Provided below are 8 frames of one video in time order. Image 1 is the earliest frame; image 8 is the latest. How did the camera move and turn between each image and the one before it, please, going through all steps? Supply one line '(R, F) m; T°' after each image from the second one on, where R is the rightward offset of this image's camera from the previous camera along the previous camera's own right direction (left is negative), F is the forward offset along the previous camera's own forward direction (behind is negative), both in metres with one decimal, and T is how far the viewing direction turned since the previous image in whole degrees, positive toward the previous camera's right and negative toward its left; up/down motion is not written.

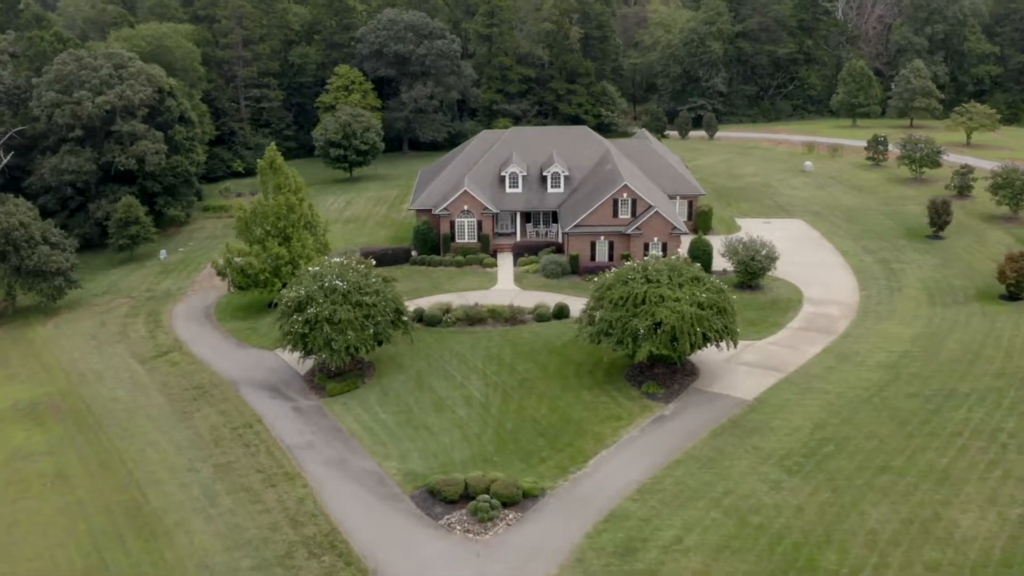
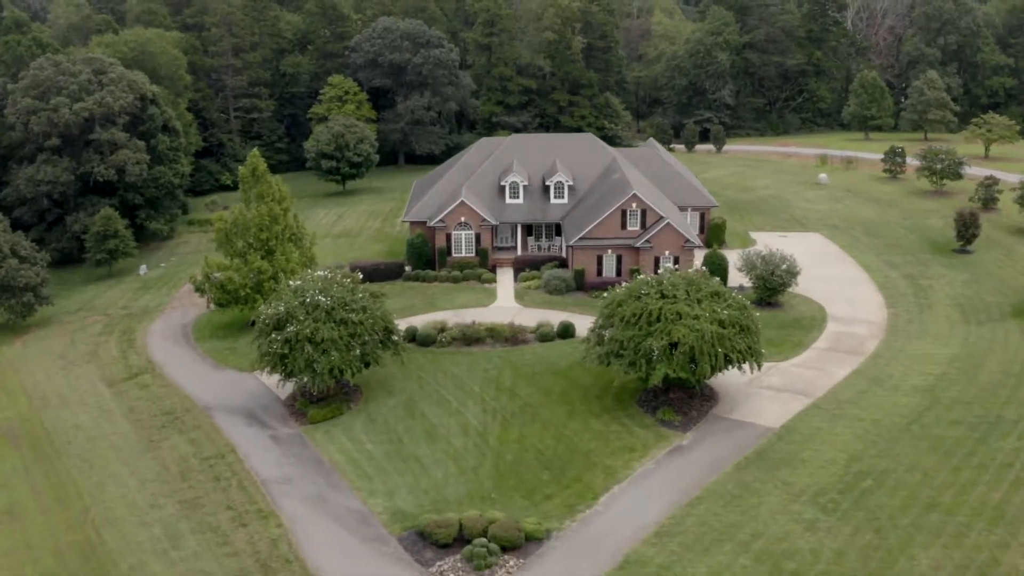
(0.0, +3.6) m; 0°
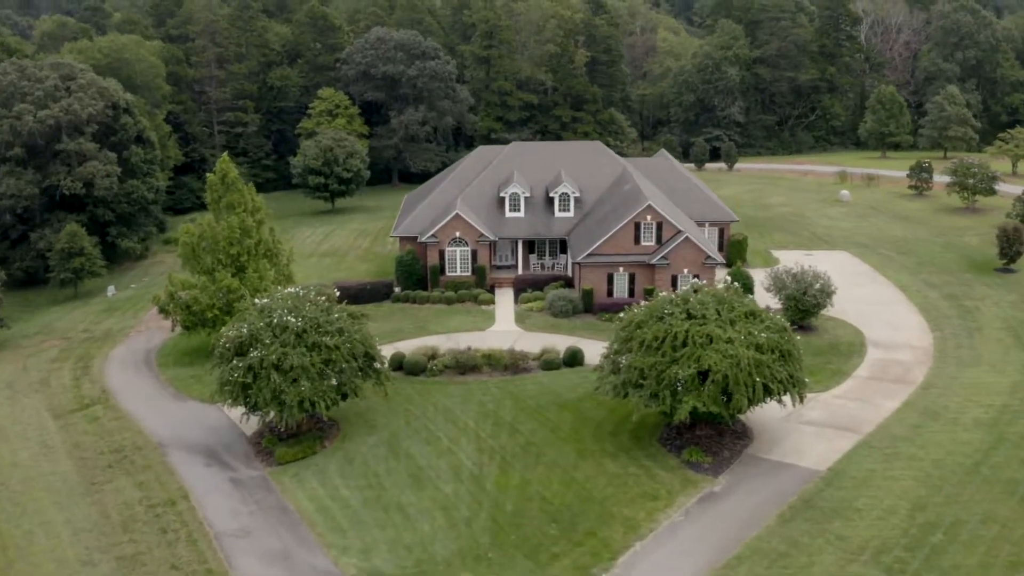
(0.0, +4.9) m; 0°
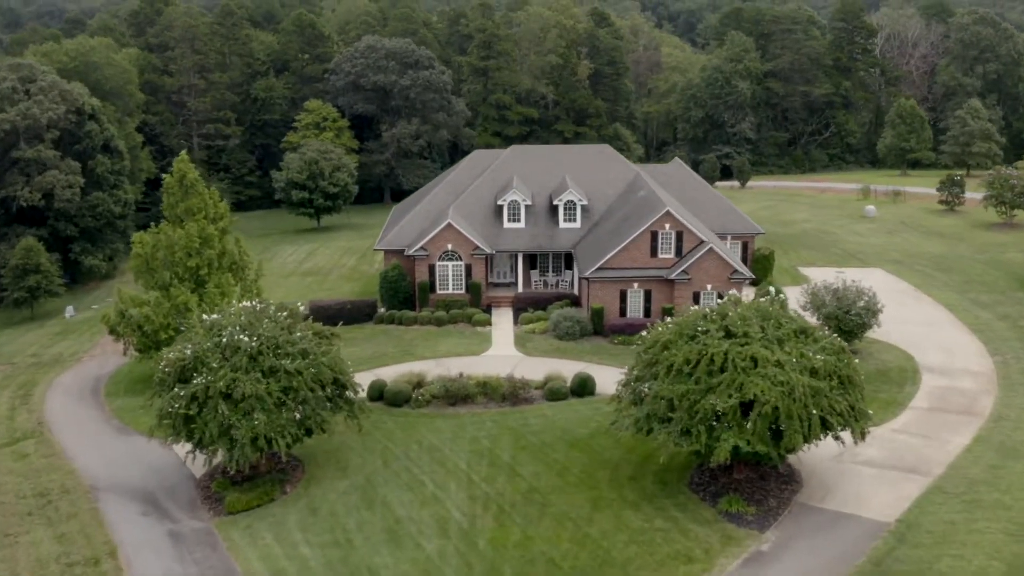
(0.0, +5.2) m; 0°
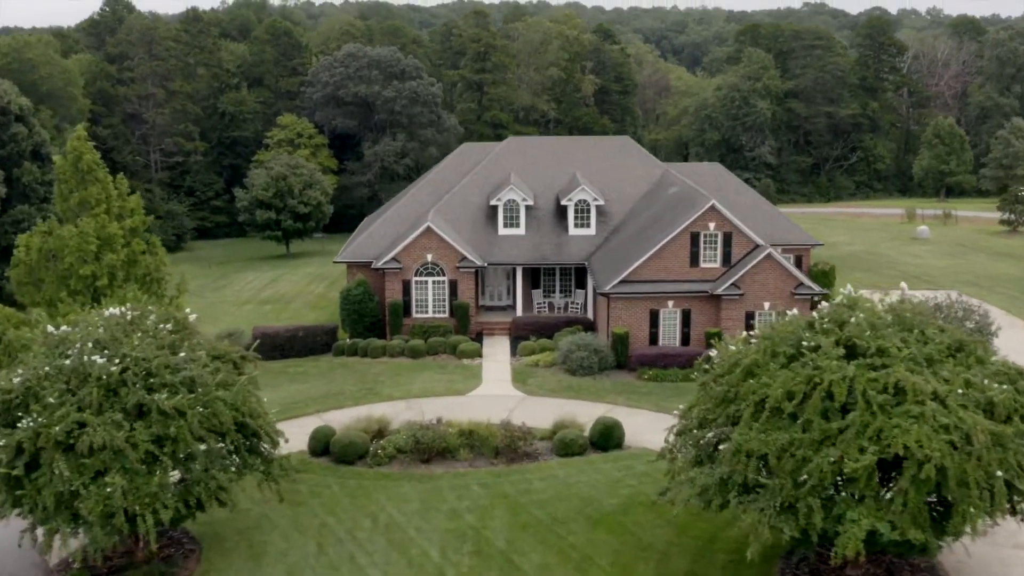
(0.0, +8.7) m; 0°
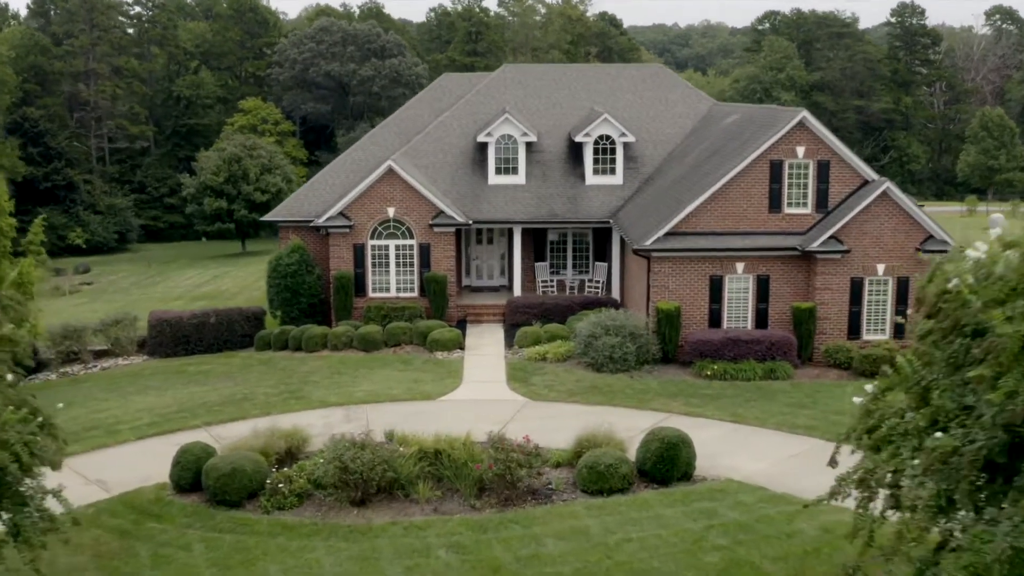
(0.0, +9.0) m; 0°
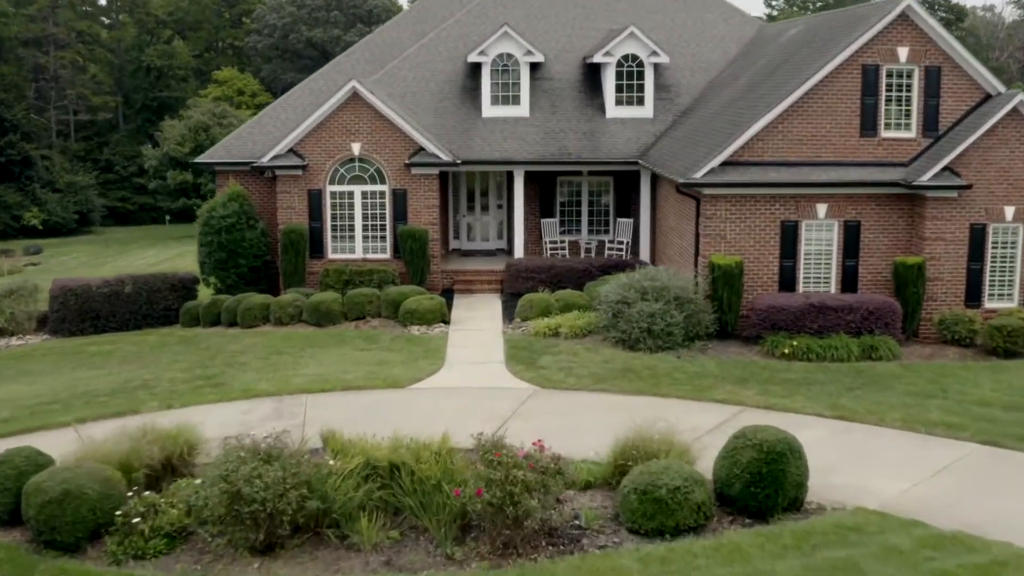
(0.0, +5.0) m; 0°
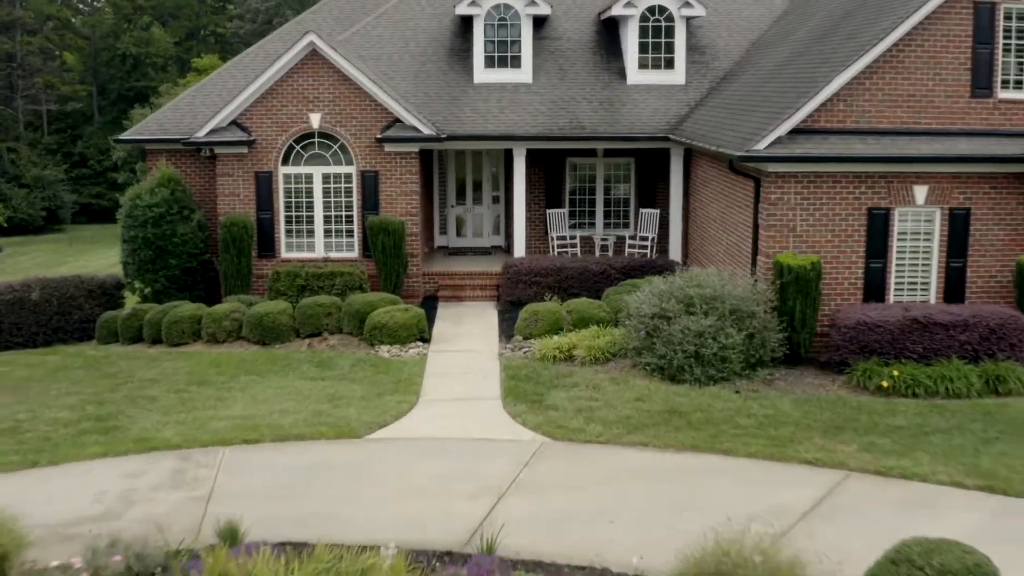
(0.0, +3.5) m; 0°
